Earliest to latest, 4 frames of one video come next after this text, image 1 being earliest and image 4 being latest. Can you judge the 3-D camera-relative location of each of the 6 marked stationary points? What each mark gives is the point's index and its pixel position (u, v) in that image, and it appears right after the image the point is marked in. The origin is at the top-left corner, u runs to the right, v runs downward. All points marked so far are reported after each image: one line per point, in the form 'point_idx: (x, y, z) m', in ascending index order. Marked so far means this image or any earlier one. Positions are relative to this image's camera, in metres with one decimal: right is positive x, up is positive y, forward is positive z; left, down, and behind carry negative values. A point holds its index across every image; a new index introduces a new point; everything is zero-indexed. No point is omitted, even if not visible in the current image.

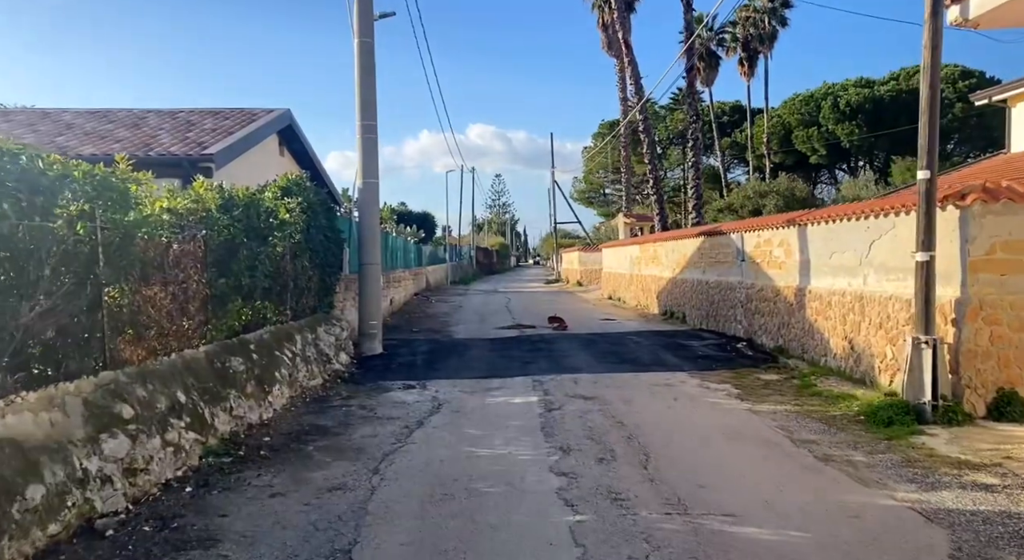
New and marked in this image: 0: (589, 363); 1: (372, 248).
0: (+1.2, -1.3, +12.0) m
1: (-2.5, +0.6, +13.6) m
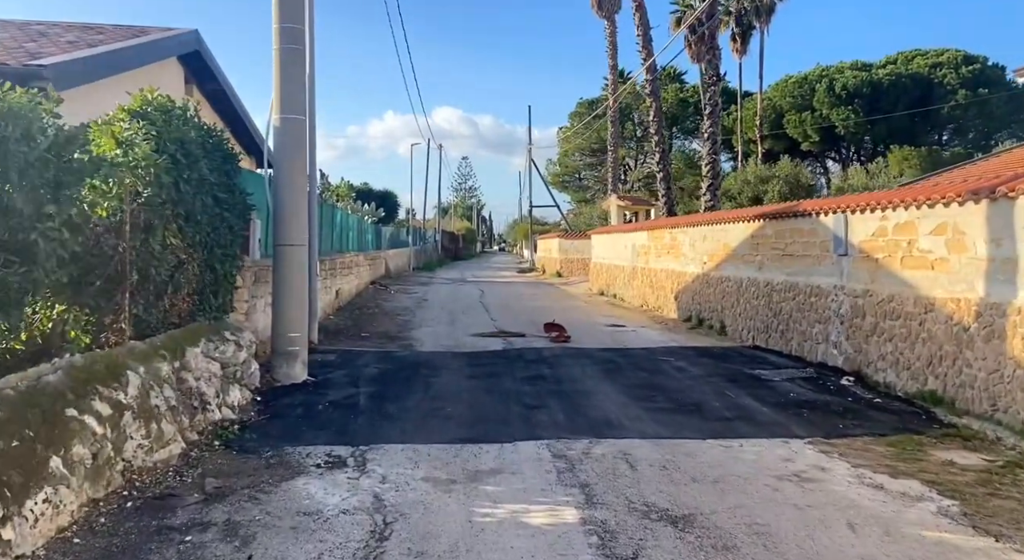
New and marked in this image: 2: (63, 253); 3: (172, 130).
0: (+1.2, -1.3, +7.6) m
1: (-2.6, +0.7, +9.0) m
2: (-3.1, +0.2, +5.2) m
3: (-3.2, +1.5, +7.2) m
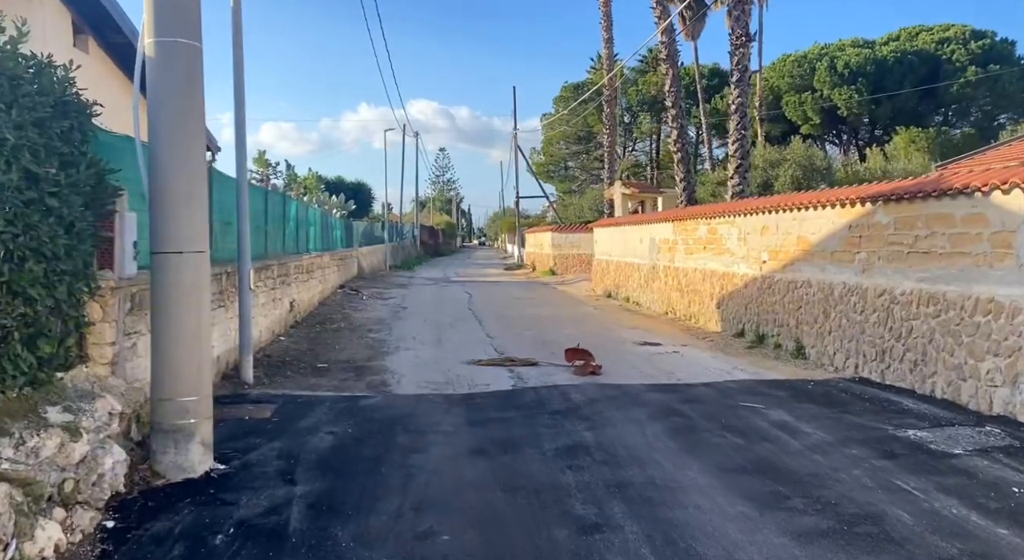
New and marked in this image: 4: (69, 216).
0: (+1.5, -1.5, +4.3) m
1: (-2.4, +0.5, +5.5) m
2: (-2.8, -0.1, +1.7) m
3: (-3.0, +1.2, +3.7) m
4: (-3.0, +0.4, +5.0) m
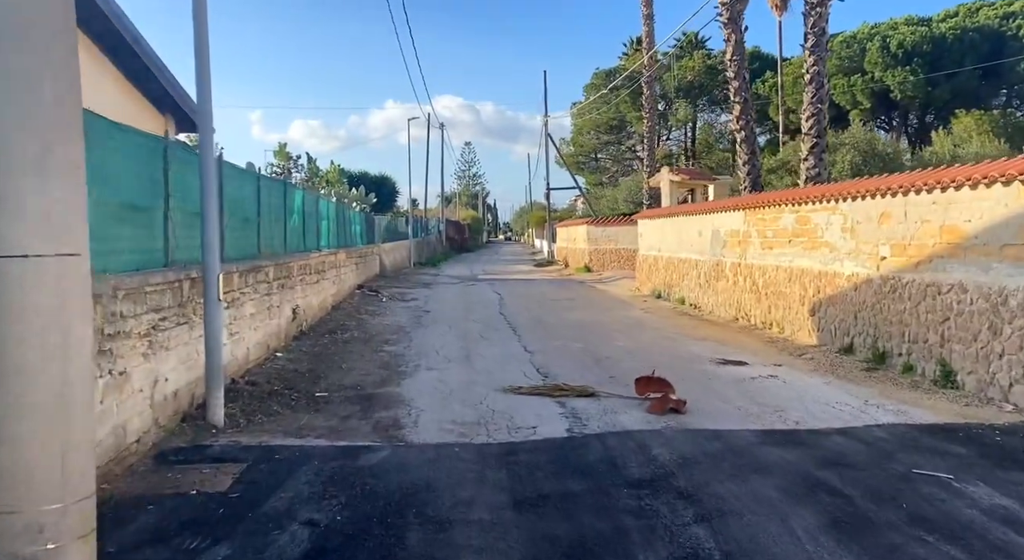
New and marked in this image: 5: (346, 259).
0: (+1.8, -1.6, +1.8) m
1: (-2.0, +0.4, +3.2) m
2: (-2.6, -0.2, -0.6) m
3: (-2.7, +1.1, +1.4) m
4: (-2.6, +0.3, +2.7) m
5: (-4.1, +0.5, +18.4) m
